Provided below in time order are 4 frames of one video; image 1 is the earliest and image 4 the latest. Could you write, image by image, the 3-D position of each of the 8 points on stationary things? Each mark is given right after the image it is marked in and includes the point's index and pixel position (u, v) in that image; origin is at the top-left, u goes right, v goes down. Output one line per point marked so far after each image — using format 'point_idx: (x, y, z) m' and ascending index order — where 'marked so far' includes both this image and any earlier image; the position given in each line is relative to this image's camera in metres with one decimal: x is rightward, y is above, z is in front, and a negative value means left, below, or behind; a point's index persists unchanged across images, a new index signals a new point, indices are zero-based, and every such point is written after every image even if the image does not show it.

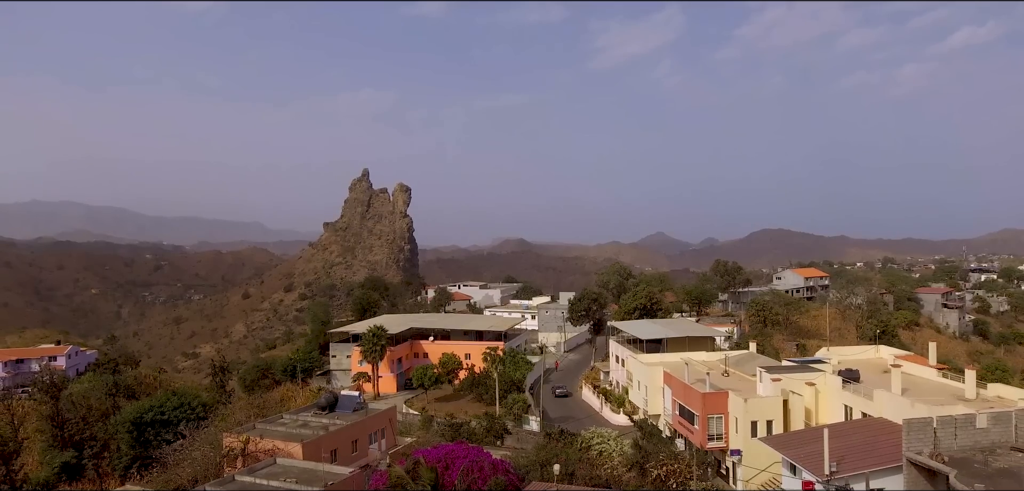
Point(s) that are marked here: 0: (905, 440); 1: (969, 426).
0: (+9.6, -4.7, +14.6) m
1: (+11.2, -4.4, +14.6) m
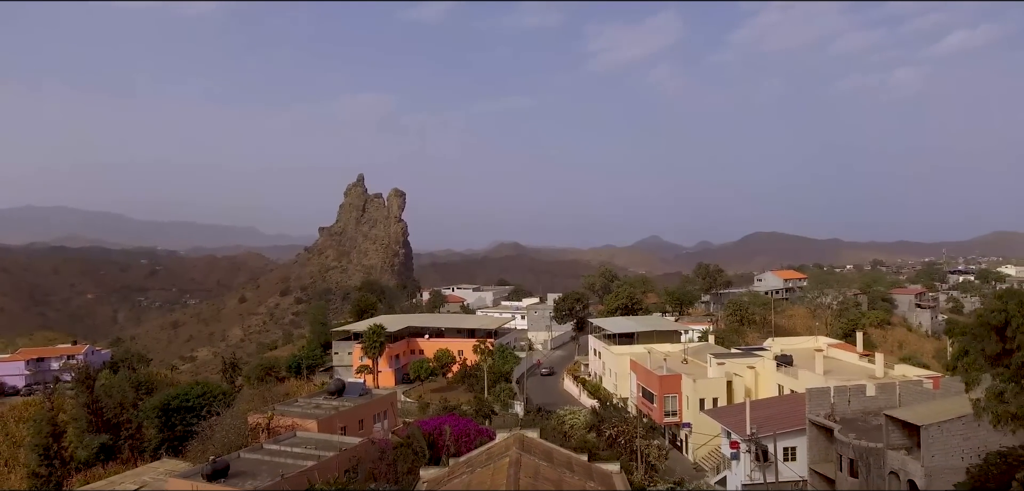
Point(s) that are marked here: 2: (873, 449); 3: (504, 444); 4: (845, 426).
0: (+9.1, -4.8, +18.3) m
1: (+10.6, -4.5, +18.3) m
2: (+9.3, -5.2, +15.5) m
3: (-0.3, -4.2, +12.8) m
4: (+9.6, -5.2, +17.3) m
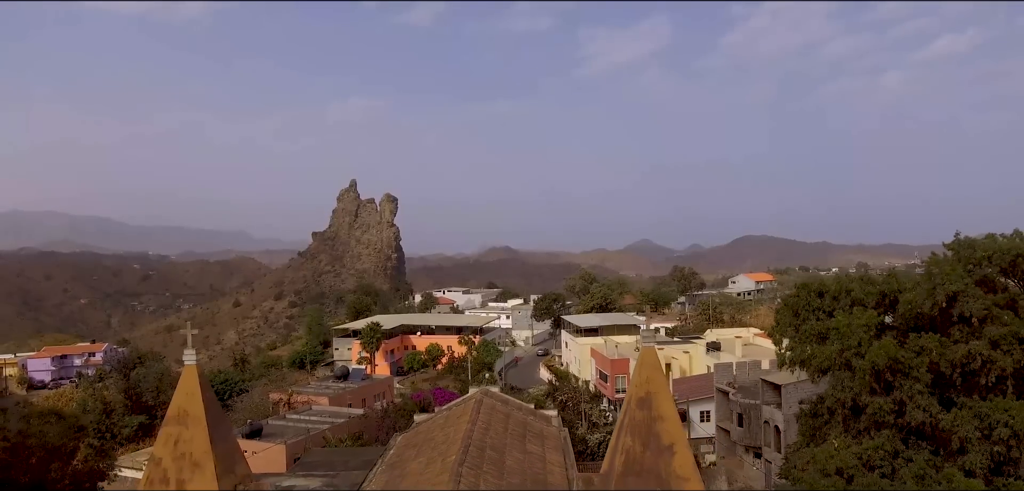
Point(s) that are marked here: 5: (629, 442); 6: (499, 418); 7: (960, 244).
0: (+8.0, -5.1, +23.6) m
1: (+9.5, -4.8, +23.6) m
2: (+8.3, -5.5, +20.8) m
3: (-1.3, -4.4, +18.0) m
4: (+8.6, -5.4, +22.6) m
5: (+1.5, -2.4, +7.5) m
6: (-0.3, -4.4, +15.6) m
7: (+10.2, 0.0, +13.7) m
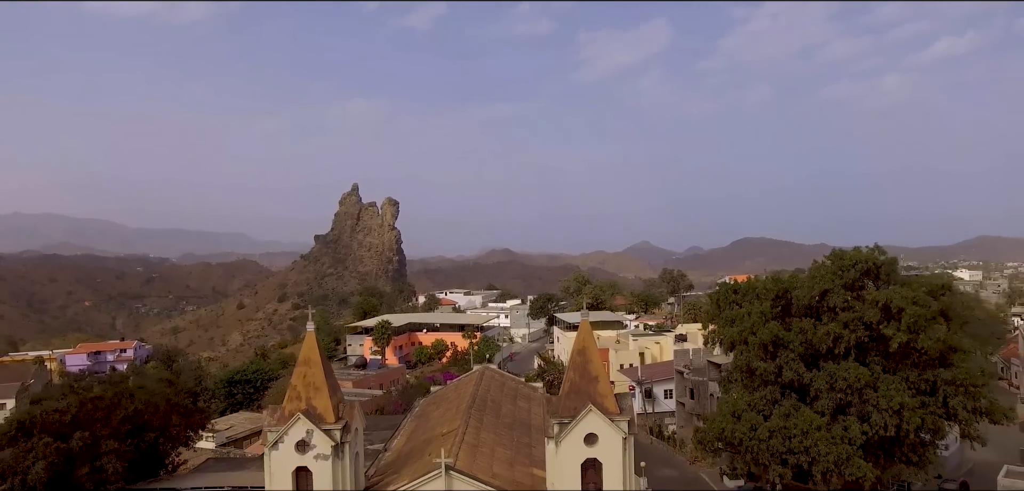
0: (+7.8, -5.5, +28.7) m
1: (+9.4, -5.1, +28.7) m
2: (+8.1, -5.8, +25.9) m
3: (-1.4, -4.8, +23.1) m
4: (+8.4, -5.8, +27.7) m
5: (+1.3, -2.7, +12.6) m
6: (-0.5, -4.8, +20.7) m
7: (+10.0, -0.3, +18.8) m
